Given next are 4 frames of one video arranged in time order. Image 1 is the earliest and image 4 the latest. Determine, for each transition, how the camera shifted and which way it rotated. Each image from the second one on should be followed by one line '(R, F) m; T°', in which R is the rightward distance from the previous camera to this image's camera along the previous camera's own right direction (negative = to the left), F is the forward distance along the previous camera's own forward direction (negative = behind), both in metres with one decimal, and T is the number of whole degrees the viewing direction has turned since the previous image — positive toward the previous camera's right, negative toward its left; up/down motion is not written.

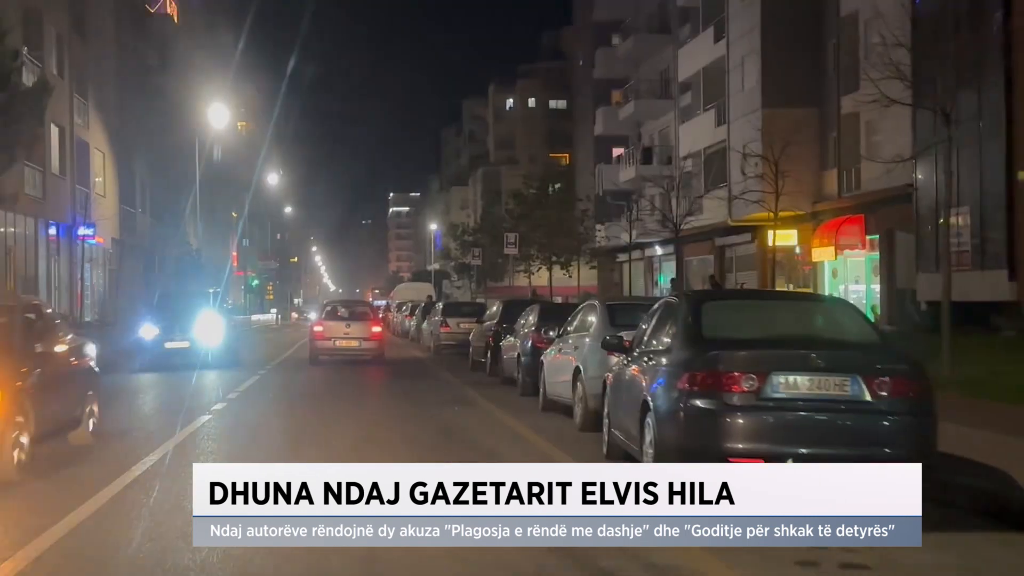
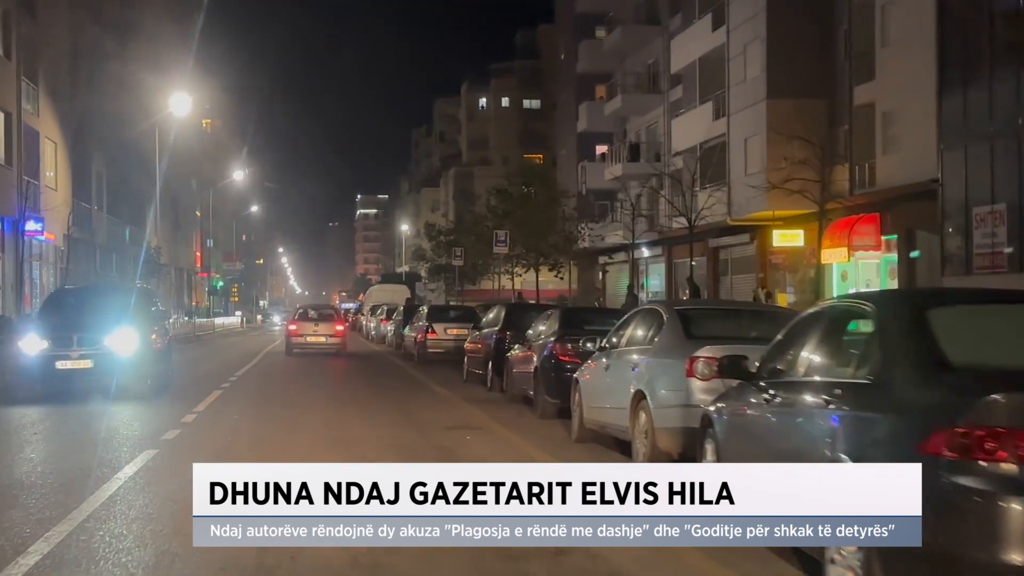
(-0.5, +2.3) m; +2°
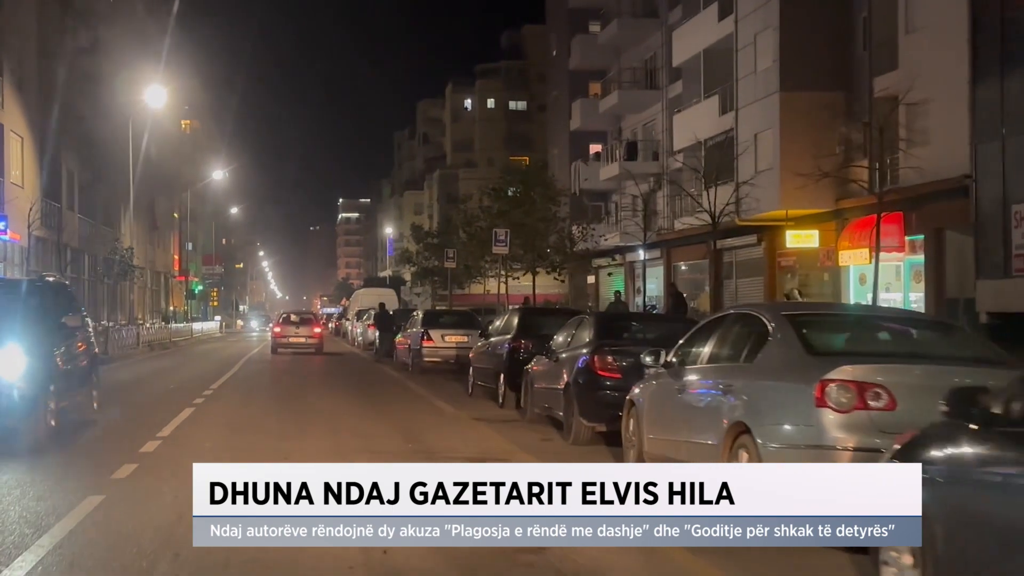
(-0.4, +1.8) m; +1°
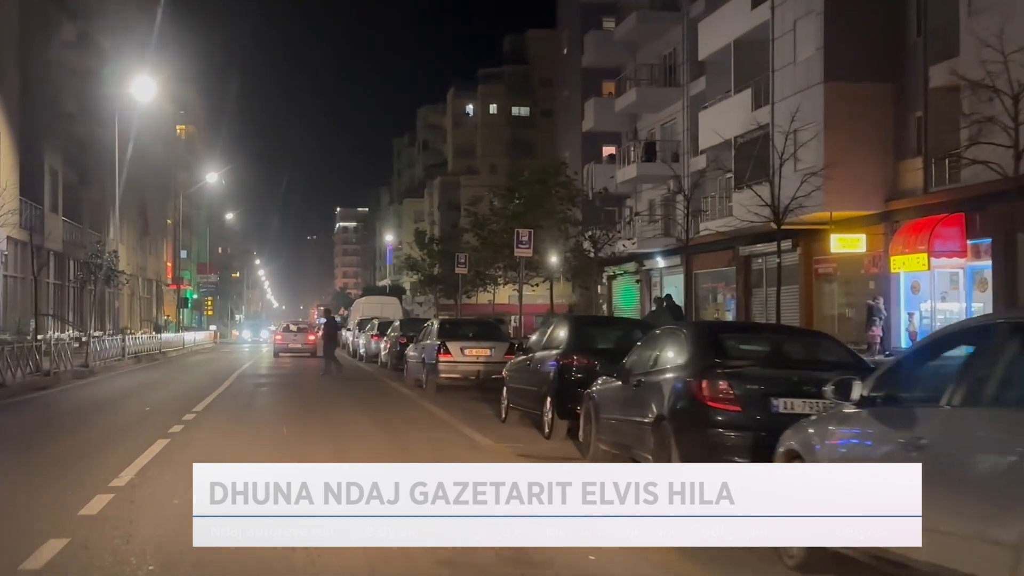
(-0.5, +2.3) m; 0°
